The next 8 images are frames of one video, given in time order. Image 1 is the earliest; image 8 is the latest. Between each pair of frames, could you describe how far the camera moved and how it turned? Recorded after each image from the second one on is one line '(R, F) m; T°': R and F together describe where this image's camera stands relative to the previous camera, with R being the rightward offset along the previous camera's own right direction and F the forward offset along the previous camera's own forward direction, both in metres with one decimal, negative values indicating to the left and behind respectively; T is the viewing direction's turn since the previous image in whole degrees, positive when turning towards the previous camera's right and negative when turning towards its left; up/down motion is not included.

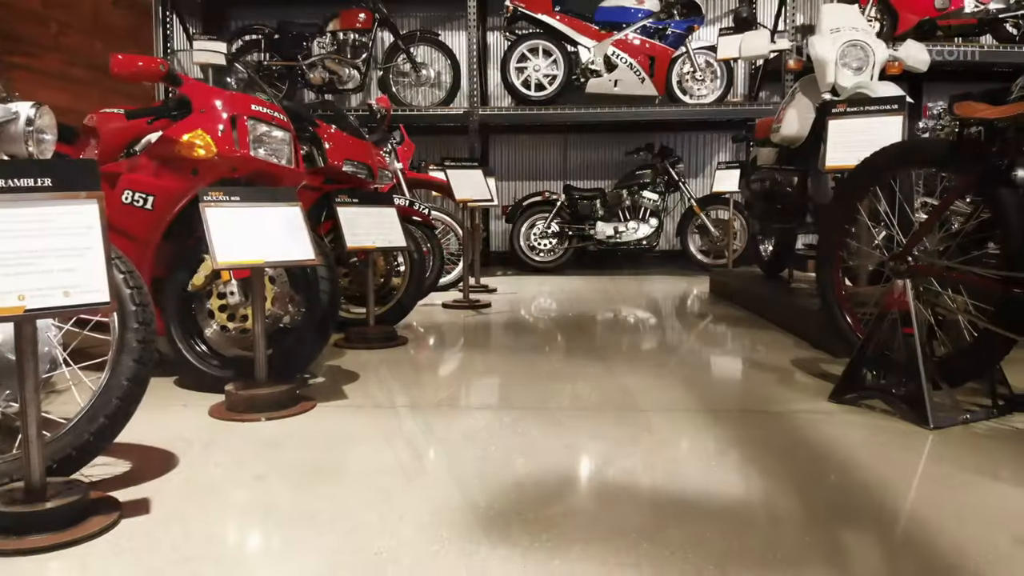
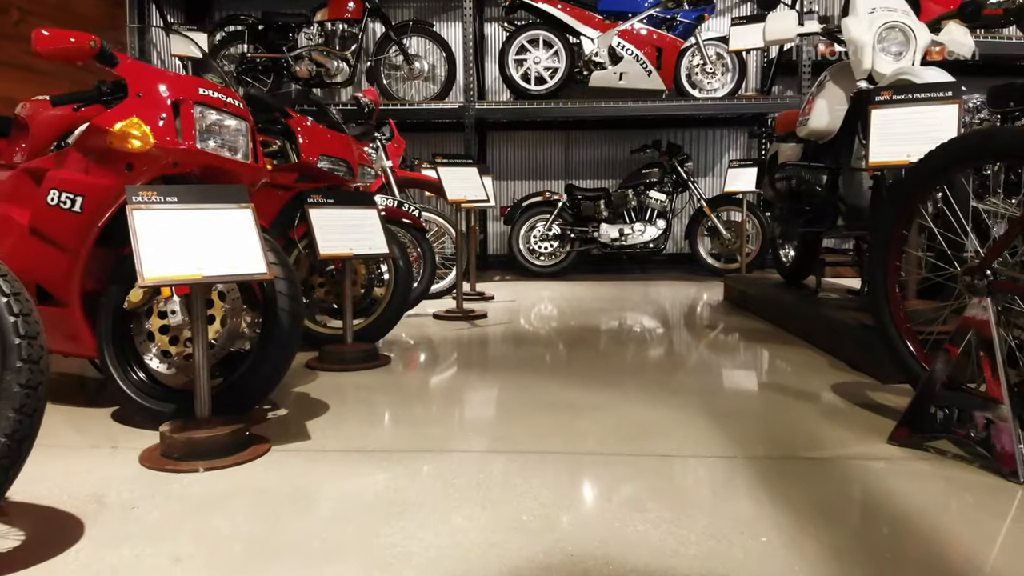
(0.0, +0.4) m; 0°
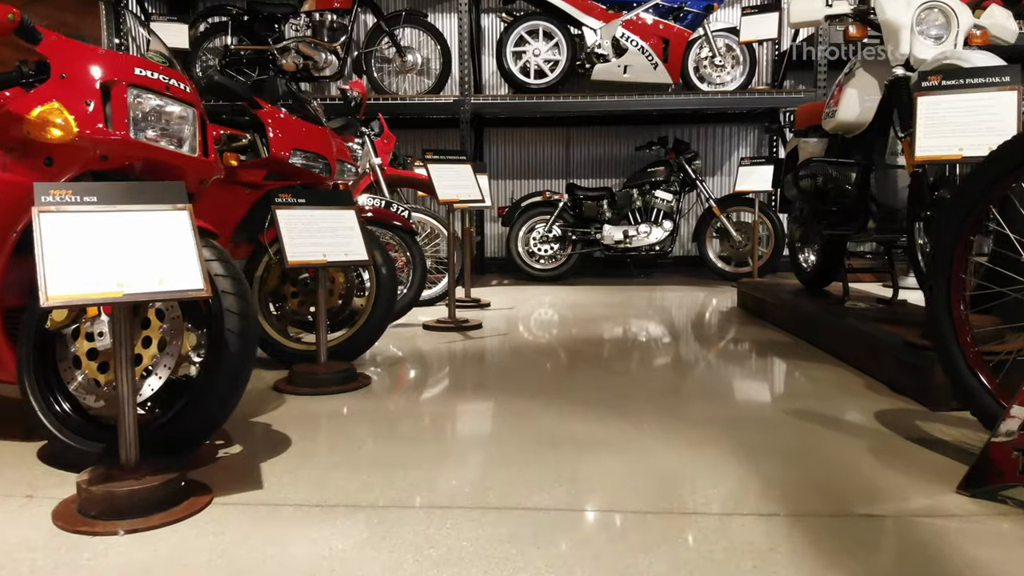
(0.0, +0.3) m; 0°
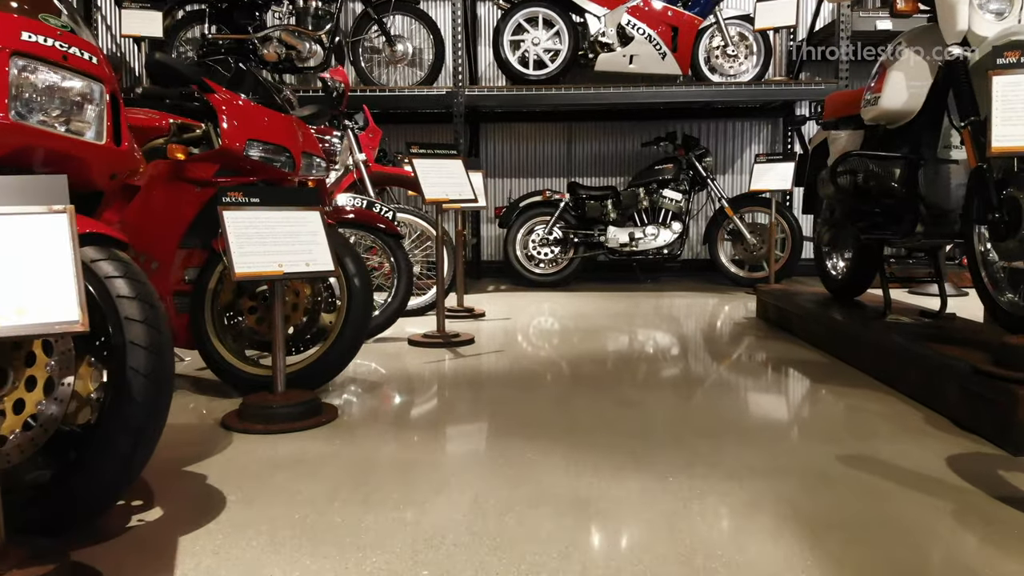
(0.0, +0.4) m; 0°
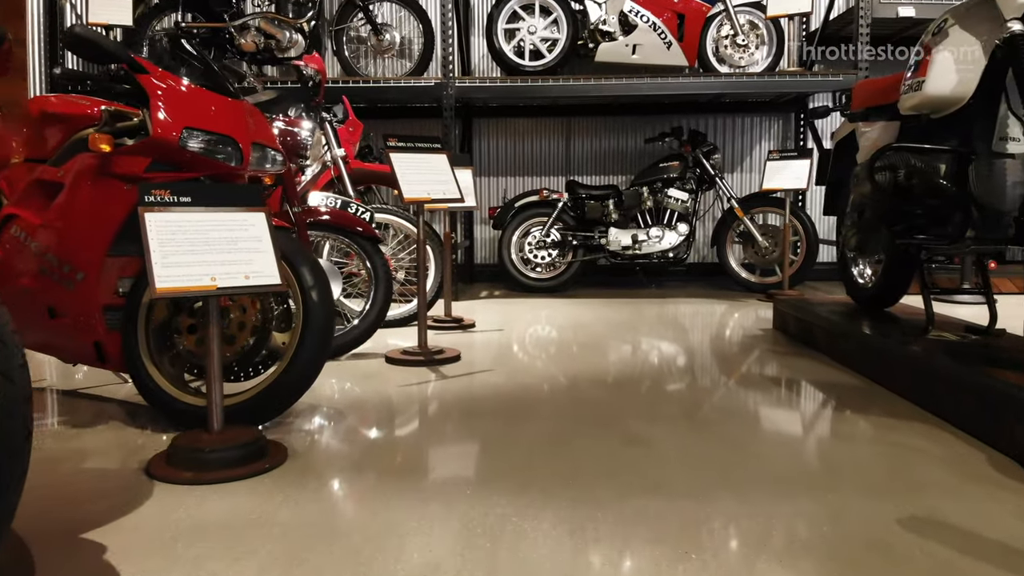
(+0.1, +0.3) m; 0°
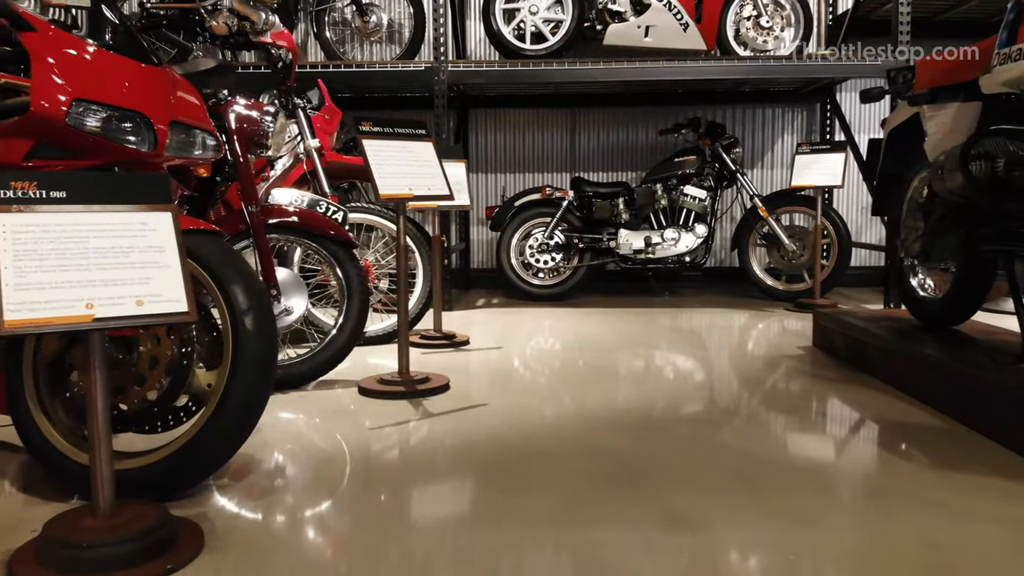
(0.0, +0.4) m; 0°
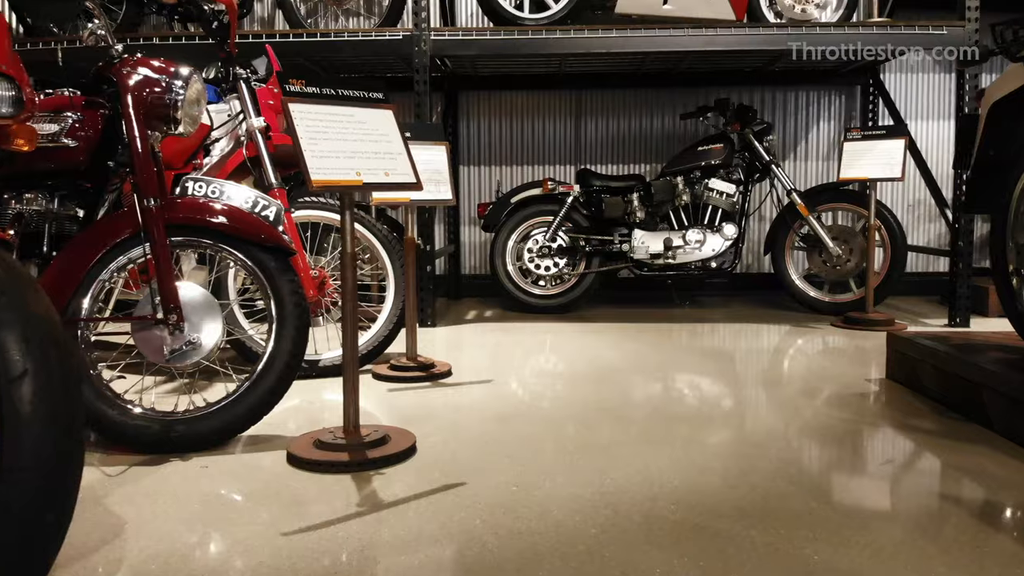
(0.0, +0.6) m; 0°
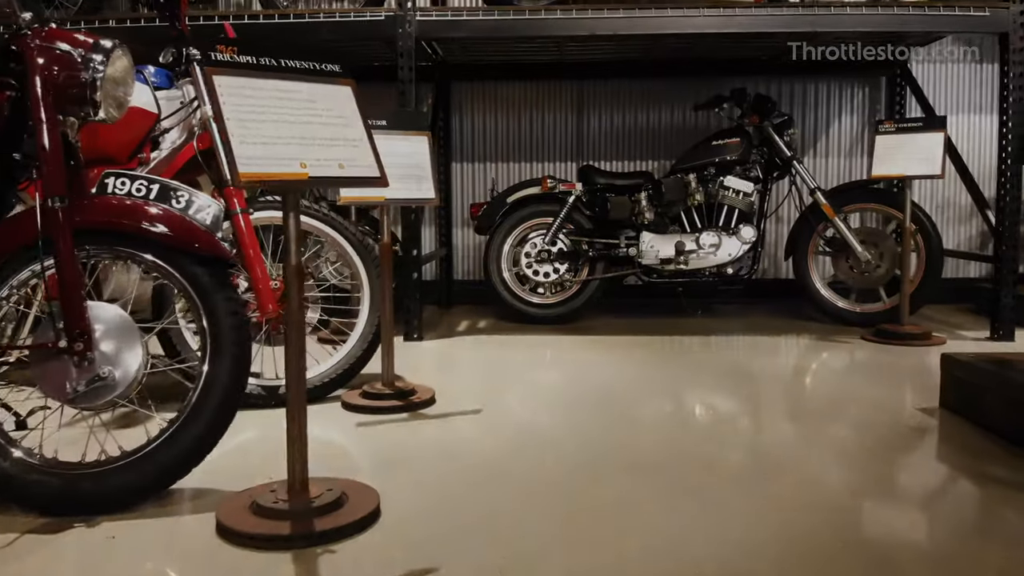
(0.0, +0.3) m; 0°
